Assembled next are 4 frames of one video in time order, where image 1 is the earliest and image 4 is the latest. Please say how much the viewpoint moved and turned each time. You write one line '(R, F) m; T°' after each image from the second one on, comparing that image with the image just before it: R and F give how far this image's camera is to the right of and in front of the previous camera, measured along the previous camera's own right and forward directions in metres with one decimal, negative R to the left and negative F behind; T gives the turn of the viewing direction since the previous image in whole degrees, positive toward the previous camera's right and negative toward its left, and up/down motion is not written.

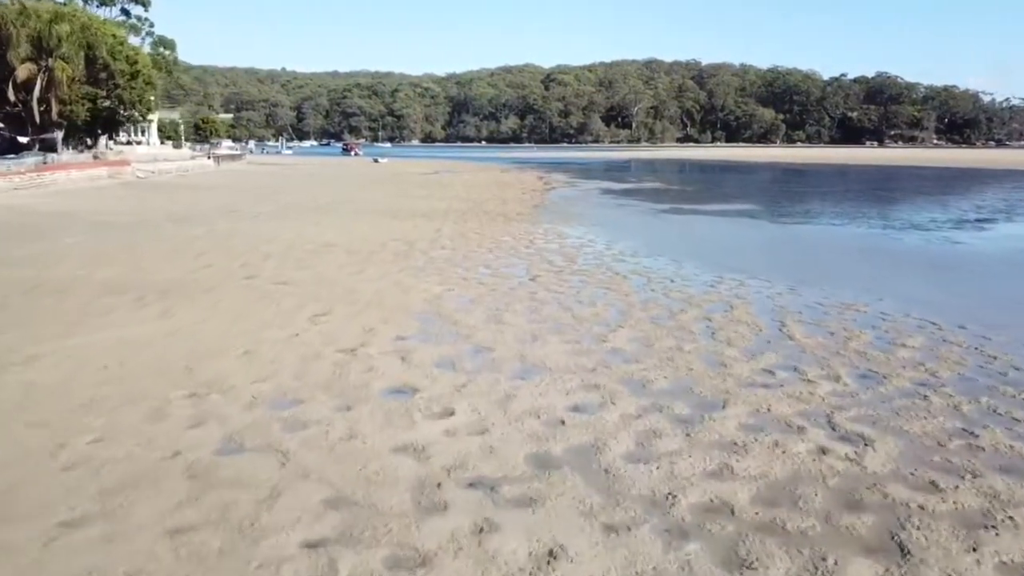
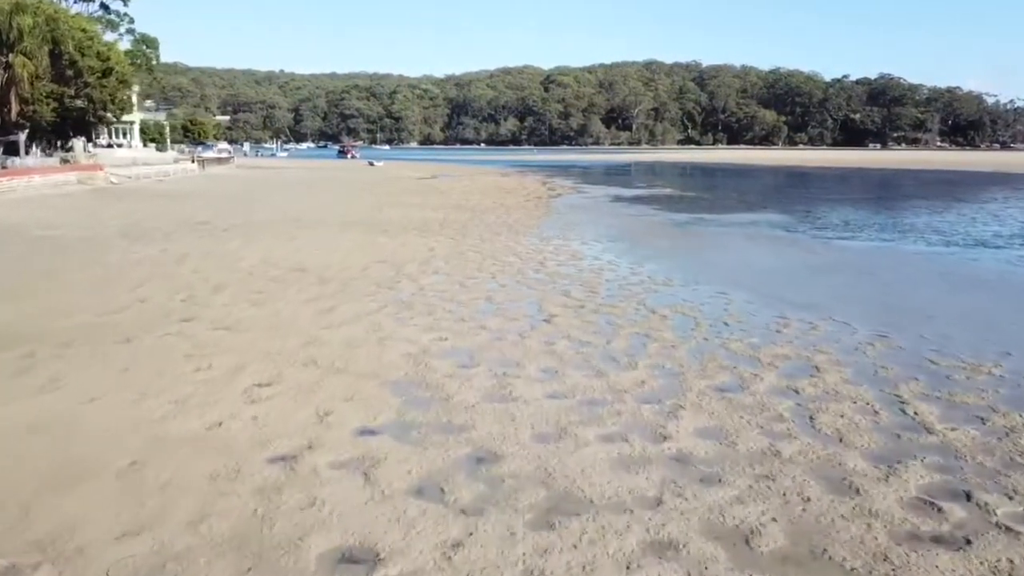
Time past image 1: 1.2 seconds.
(-0.1, +2.3) m; 0°
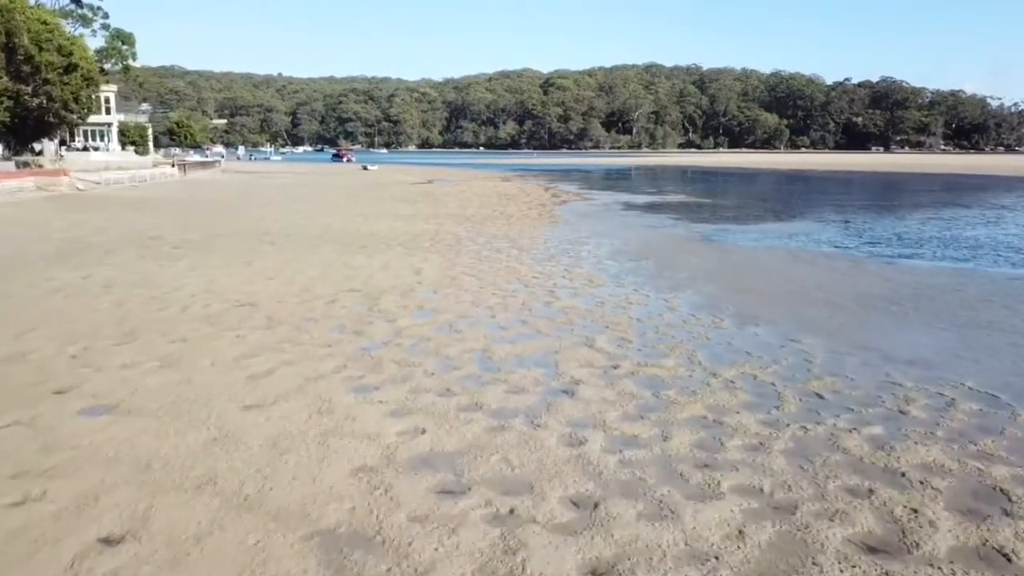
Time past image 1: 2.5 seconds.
(-0.1, +2.4) m; 0°
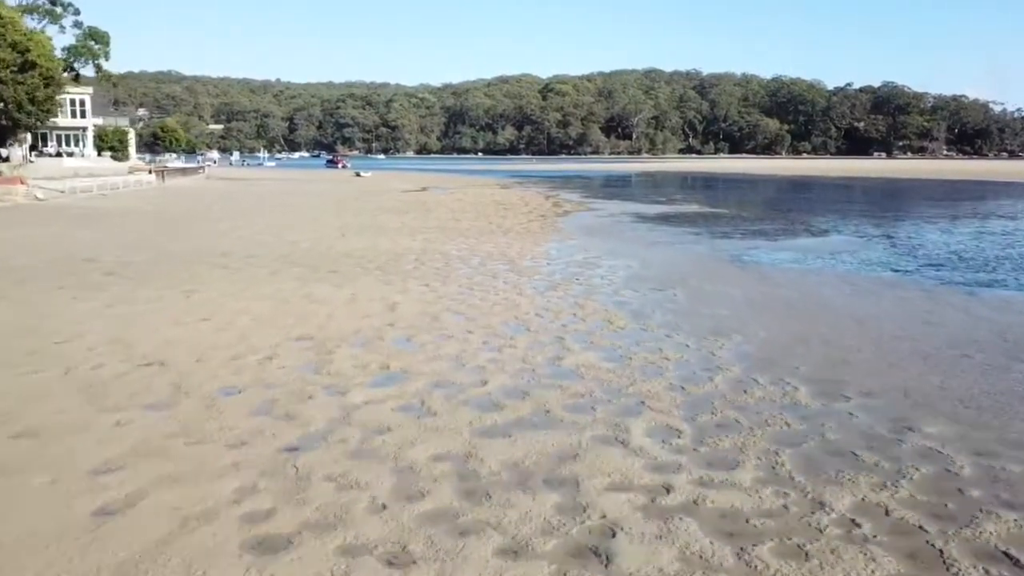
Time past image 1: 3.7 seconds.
(0.0, +2.3) m; 0°
